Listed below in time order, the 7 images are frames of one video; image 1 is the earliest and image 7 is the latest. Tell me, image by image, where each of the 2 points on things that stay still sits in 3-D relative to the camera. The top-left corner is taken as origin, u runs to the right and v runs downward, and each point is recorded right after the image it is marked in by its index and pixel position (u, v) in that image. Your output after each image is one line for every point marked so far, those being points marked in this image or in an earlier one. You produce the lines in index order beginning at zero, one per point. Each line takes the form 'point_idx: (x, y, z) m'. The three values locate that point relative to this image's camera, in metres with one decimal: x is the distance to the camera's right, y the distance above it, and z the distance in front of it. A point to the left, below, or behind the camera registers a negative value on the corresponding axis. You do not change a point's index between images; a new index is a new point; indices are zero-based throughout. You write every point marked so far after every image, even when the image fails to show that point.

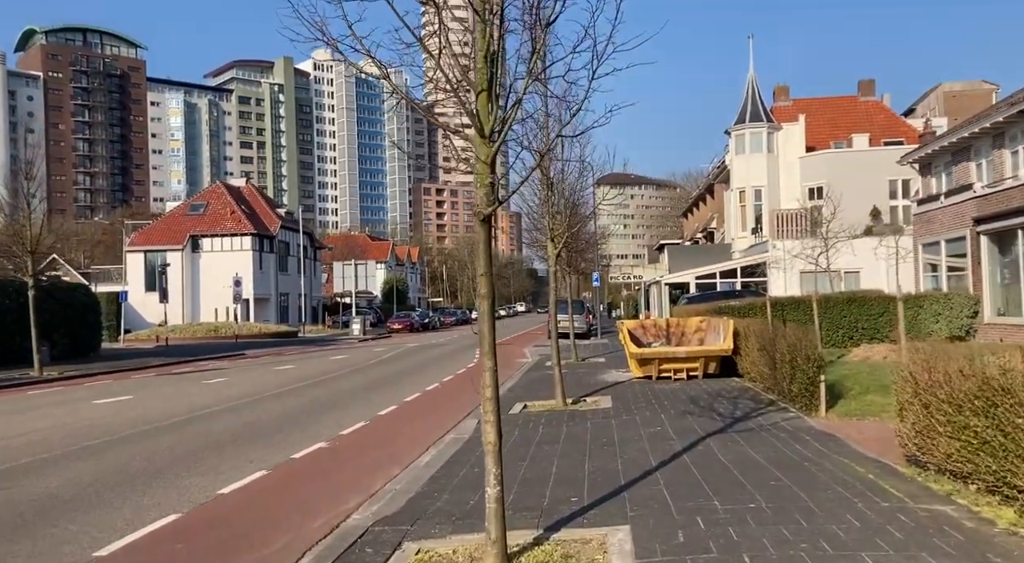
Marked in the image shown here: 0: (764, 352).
0: (+3.7, -1.0, +13.7) m
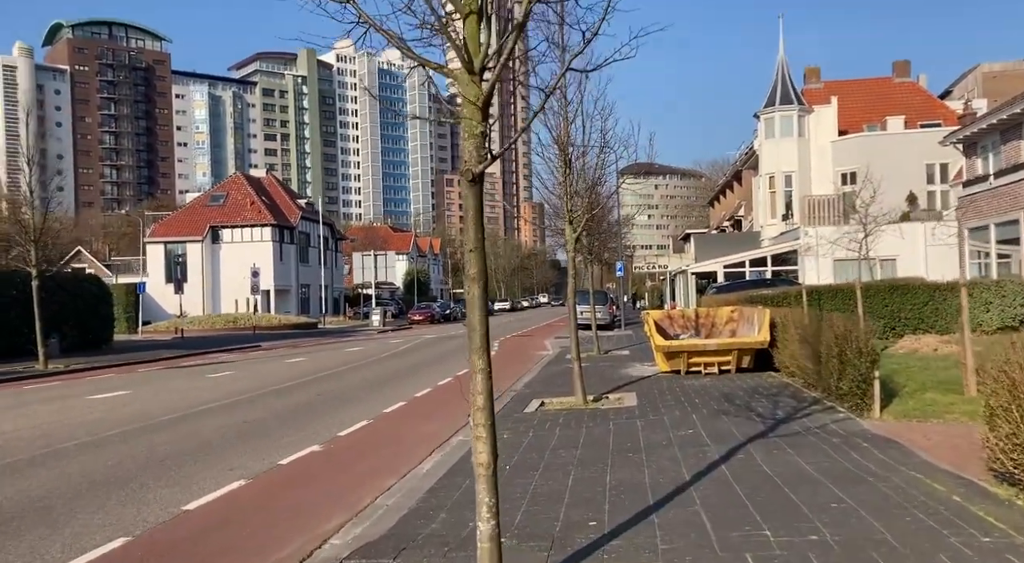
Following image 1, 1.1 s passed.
0: (+3.9, -0.8, +12.4) m
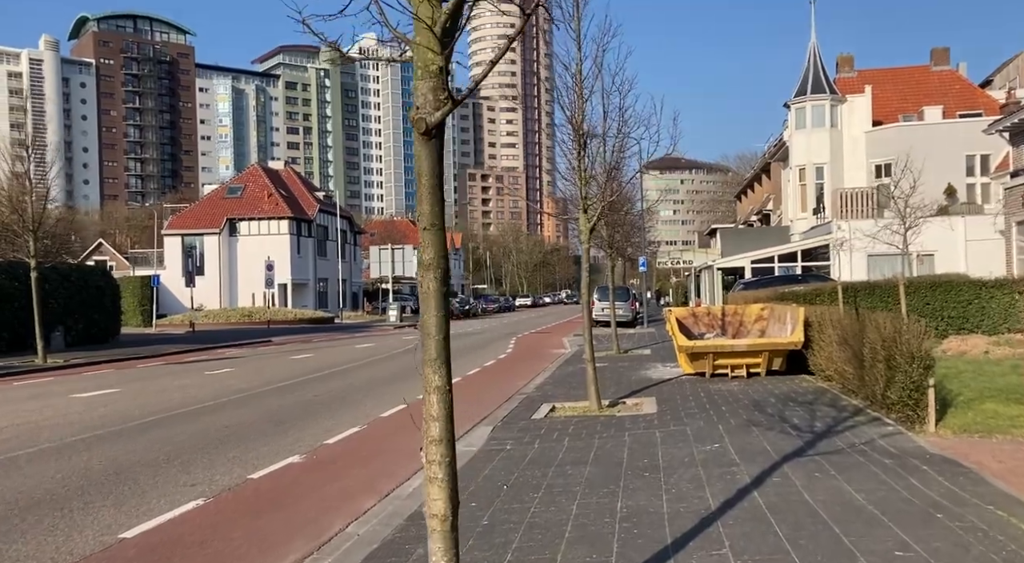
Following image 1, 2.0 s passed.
0: (+4.0, -0.8, +11.2) m
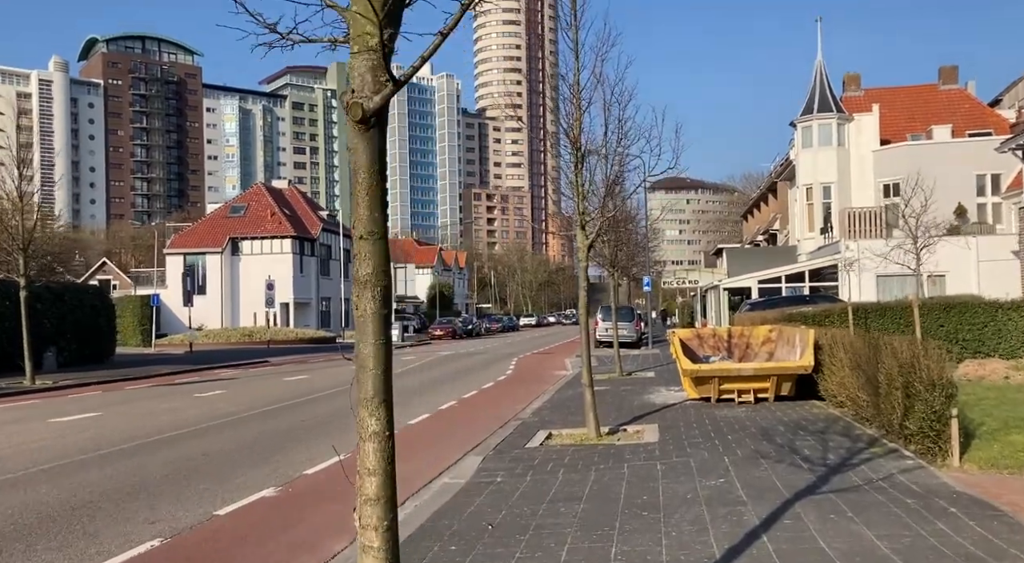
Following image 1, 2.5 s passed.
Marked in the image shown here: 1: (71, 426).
0: (+3.9, -1.0, +10.5) m
1: (-6.9, -2.3, +14.5) m
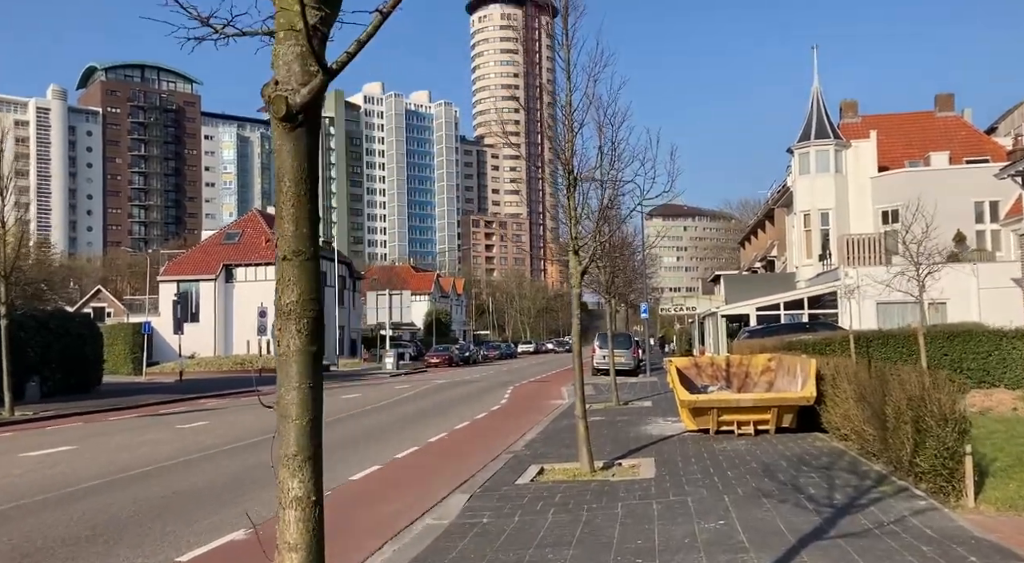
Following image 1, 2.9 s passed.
0: (+3.8, -1.3, +10.0) m
1: (-7.0, -2.7, +13.9) m
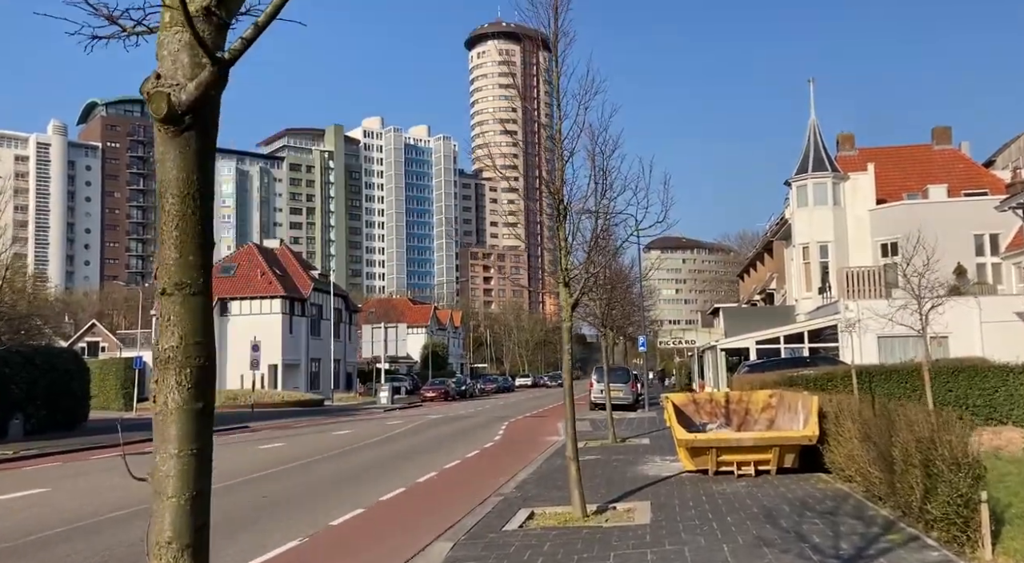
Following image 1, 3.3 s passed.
0: (+3.7, -1.7, +9.6) m
1: (-7.1, -3.2, +13.3) m
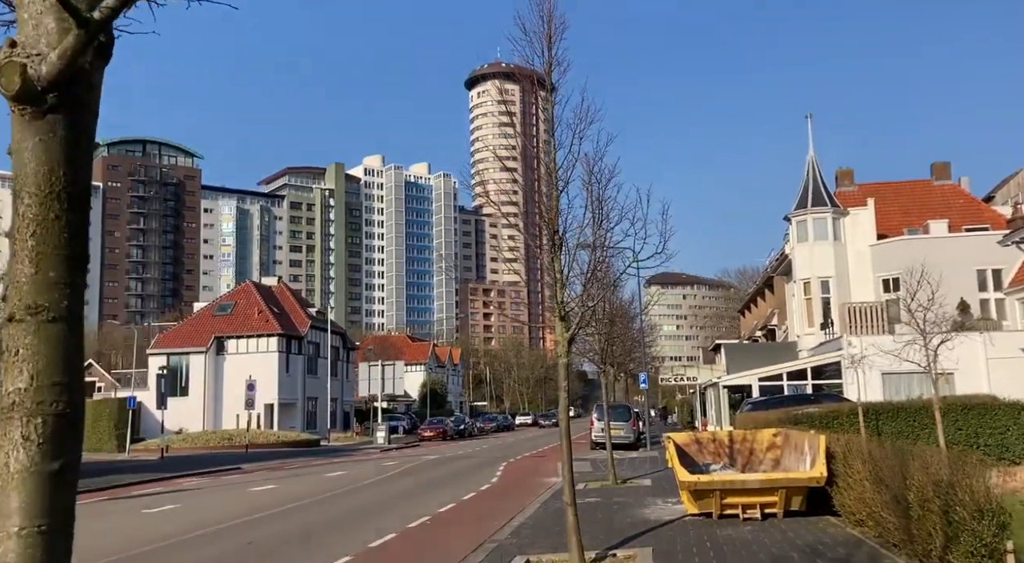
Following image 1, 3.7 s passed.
0: (+3.6, -2.0, +9.0) m
1: (-7.2, -3.7, +12.8) m
